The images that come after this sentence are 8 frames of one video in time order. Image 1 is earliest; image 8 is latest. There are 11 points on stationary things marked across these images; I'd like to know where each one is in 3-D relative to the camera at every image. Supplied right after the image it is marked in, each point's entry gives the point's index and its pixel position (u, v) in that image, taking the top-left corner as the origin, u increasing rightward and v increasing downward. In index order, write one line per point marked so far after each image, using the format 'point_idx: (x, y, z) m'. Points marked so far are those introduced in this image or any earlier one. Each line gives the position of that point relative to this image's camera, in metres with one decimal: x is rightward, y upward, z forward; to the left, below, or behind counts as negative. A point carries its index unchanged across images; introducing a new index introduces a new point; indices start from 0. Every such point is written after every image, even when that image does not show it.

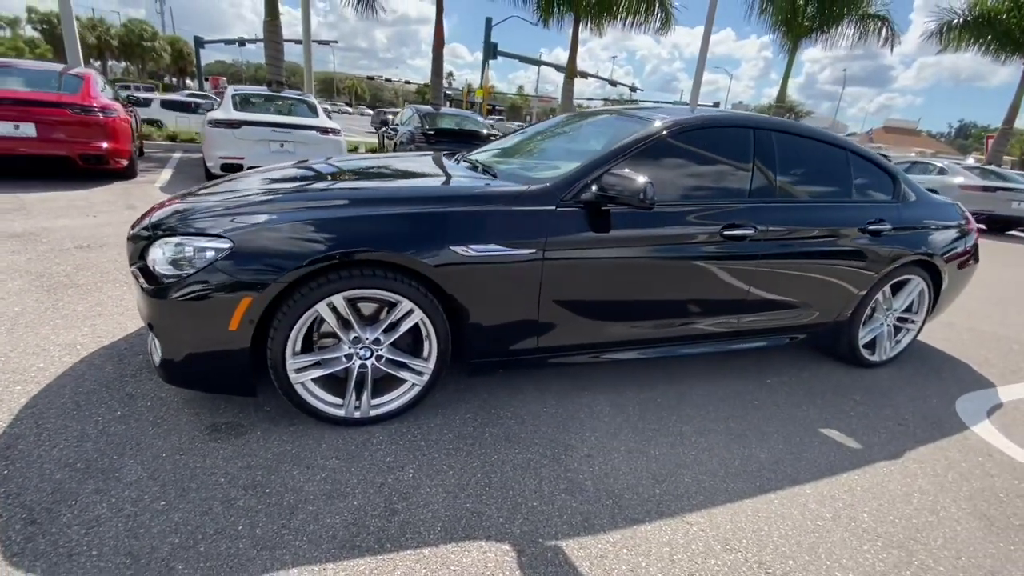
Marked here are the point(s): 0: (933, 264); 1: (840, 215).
0: (+3.0, +0.2, +3.5) m
1: (+2.1, +0.5, +3.1) m
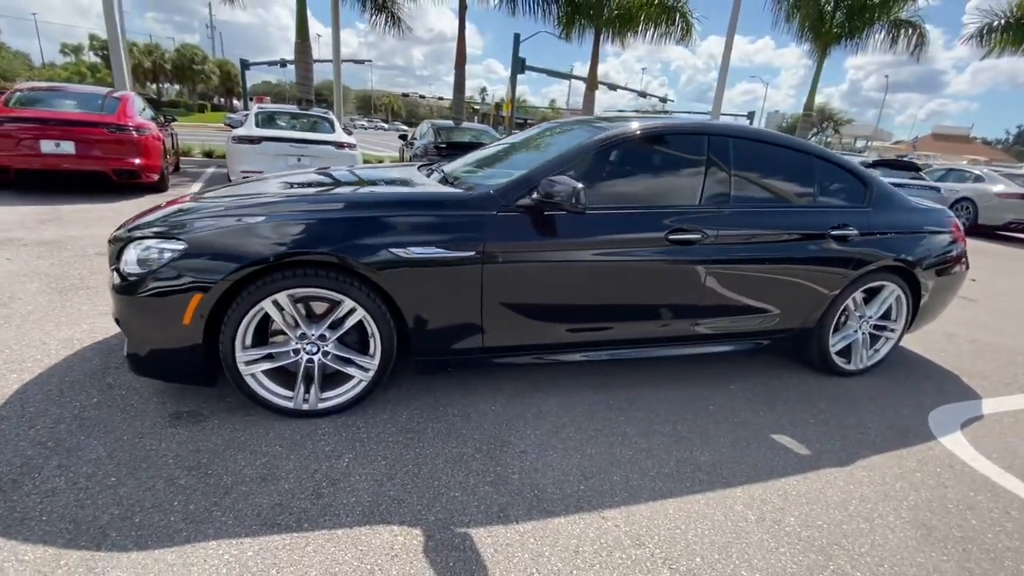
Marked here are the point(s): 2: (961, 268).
0: (+2.7, +0.1, +3.4) m
1: (+1.9, +0.4, +3.1) m
2: (+3.3, +0.1, +3.6) m
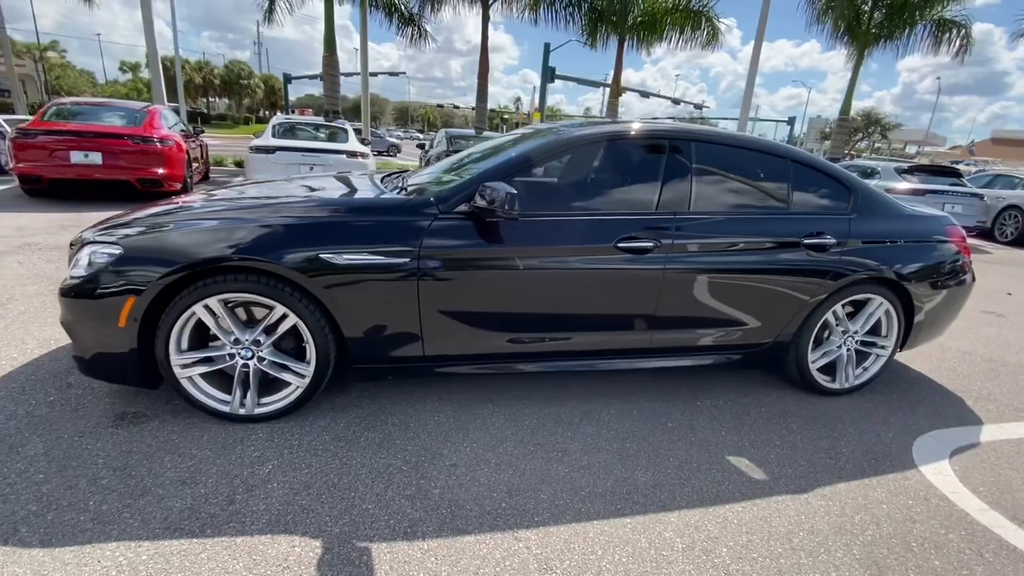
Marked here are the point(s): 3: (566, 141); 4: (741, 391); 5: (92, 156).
0: (+2.5, 0.0, +3.1) m
1: (+1.6, +0.4, +2.9) m
2: (+3.1, +0.1, +3.3) m
3: (+0.3, +0.9, +2.8) m
4: (+1.5, -0.7, +3.2) m
5: (-6.4, +2.0, +7.5) m
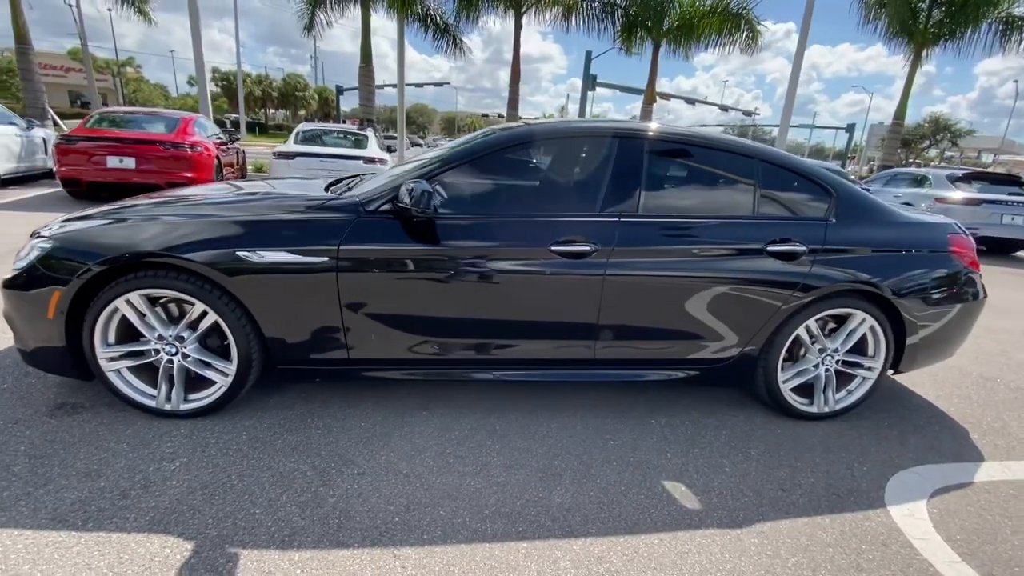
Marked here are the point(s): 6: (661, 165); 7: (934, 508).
0: (+2.1, -0.1, +2.8) m
1: (+1.2, +0.3, +2.7) m
2: (+2.8, -0.1, +2.9) m
3: (0.0, +0.8, +2.7) m
4: (+1.2, -0.7, +2.9) m
5: (-6.3, +2.1, +8.0) m
6: (+0.8, +0.7, +2.7) m
7: (+2.0, -1.0, +2.3) m
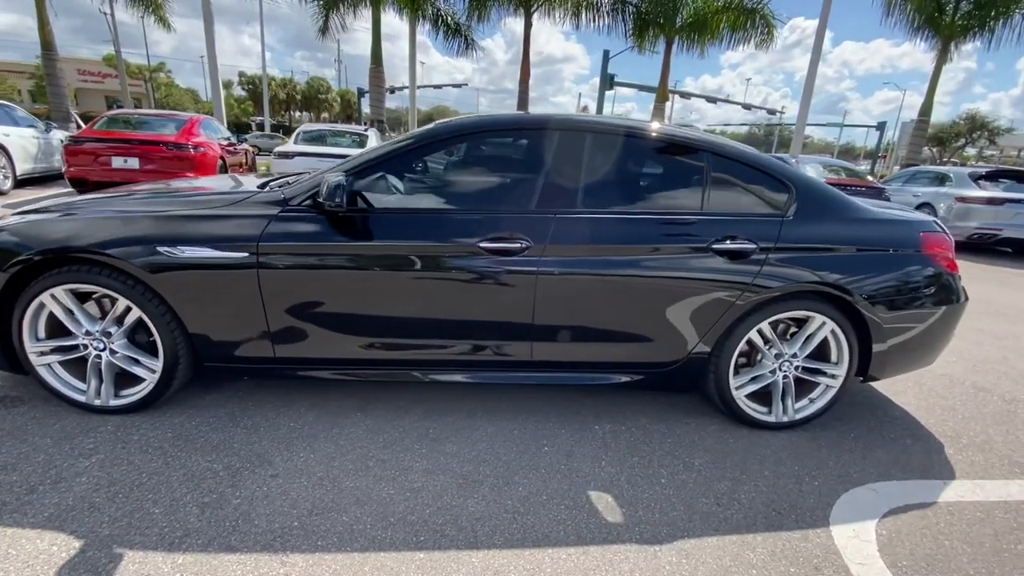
0: (+1.8, -0.1, +2.6) m
1: (+0.9, +0.3, +2.5) m
2: (+2.4, -0.1, +2.7) m
3: (-0.4, +0.9, +2.6) m
4: (+0.8, -0.7, +2.8) m
5: (-6.4, +2.1, +8.1) m
6: (+0.5, +0.7, +2.6) m
7: (+1.6, -1.0, +2.1) m
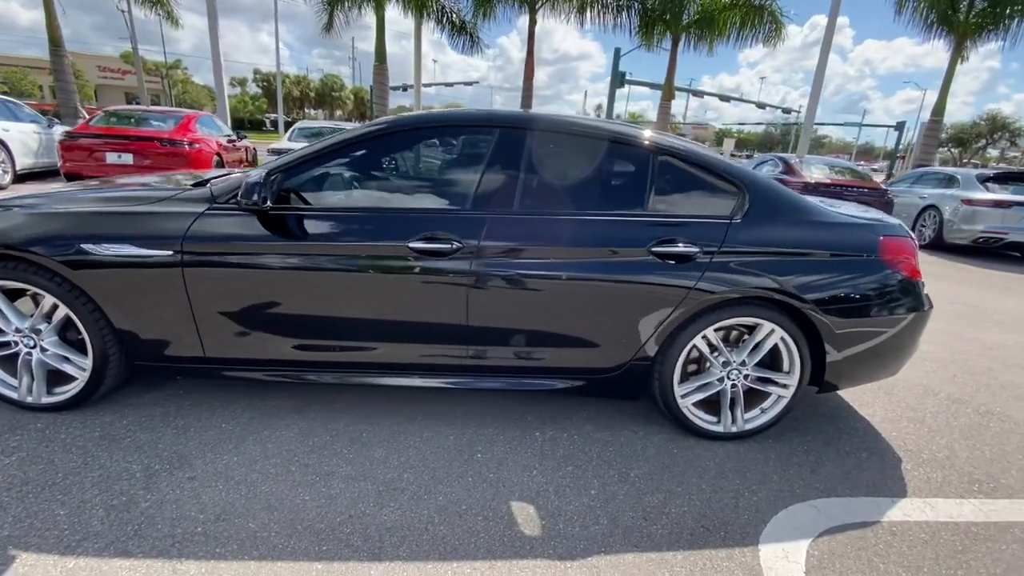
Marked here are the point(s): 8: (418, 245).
0: (+1.4, -0.1, +2.5) m
1: (+0.6, +0.3, +2.4) m
2: (+2.1, -0.1, +2.6) m
3: (-0.7, +0.9, +2.6) m
4: (+0.5, -0.8, +2.7) m
5: (-6.5, +2.2, +8.2) m
6: (+0.2, +0.7, +2.5) m
7: (+1.2, -1.1, +2.0) m
8: (-0.4, +0.2, +2.4) m
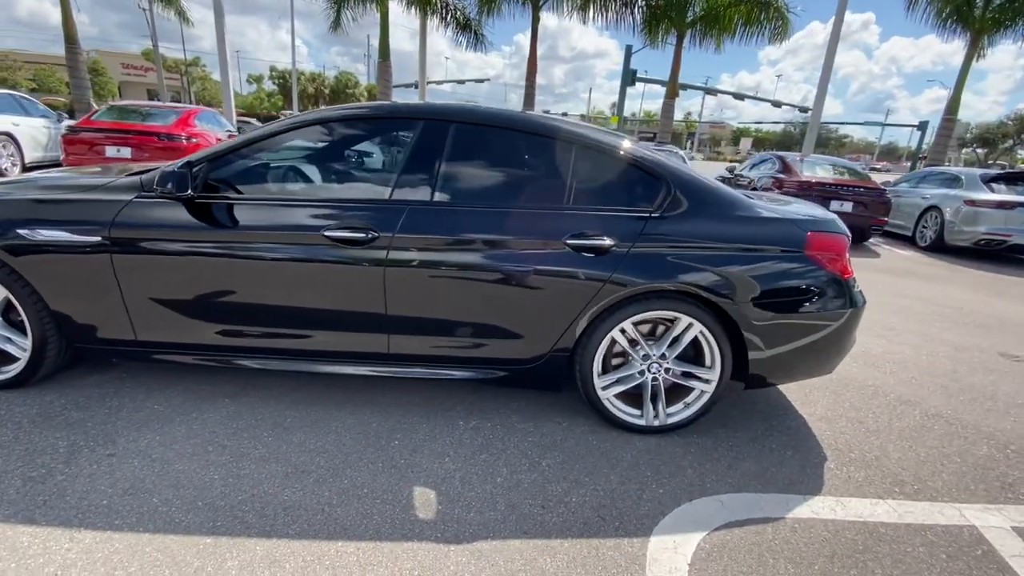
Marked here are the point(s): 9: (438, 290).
0: (+1.0, -0.1, +2.5) m
1: (+0.2, +0.3, +2.5) m
2: (+1.7, -0.1, +2.6) m
3: (-1.1, +0.9, +2.6) m
4: (+0.1, -0.7, +2.7) m
5: (-6.7, +2.4, +8.5) m
6: (-0.2, +0.7, +2.5) m
7: (+0.8, -1.0, +2.0) m
8: (-0.9, +0.3, +2.4) m
9: (-0.3, 0.0, +2.5) m
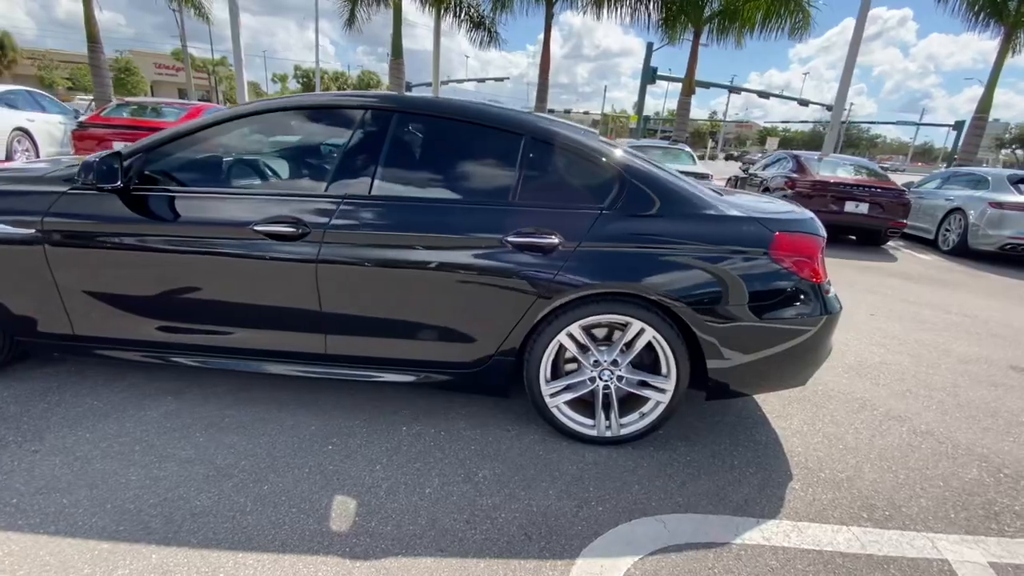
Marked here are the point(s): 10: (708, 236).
0: (+0.7, -0.1, +2.3) m
1: (-0.1, +0.3, +2.3) m
2: (+1.4, -0.1, +2.4) m
3: (-1.3, +0.9, +2.5) m
4: (-0.2, -0.7, +2.6) m
5: (-6.7, +2.5, +8.6) m
6: (-0.5, +0.7, +2.4) m
7: (+0.5, -1.0, +1.8) m
8: (-1.1, +0.3, +2.4) m
9: (-0.6, 0.0, +2.4) m
10: (+1.0, +0.3, +2.3) m
